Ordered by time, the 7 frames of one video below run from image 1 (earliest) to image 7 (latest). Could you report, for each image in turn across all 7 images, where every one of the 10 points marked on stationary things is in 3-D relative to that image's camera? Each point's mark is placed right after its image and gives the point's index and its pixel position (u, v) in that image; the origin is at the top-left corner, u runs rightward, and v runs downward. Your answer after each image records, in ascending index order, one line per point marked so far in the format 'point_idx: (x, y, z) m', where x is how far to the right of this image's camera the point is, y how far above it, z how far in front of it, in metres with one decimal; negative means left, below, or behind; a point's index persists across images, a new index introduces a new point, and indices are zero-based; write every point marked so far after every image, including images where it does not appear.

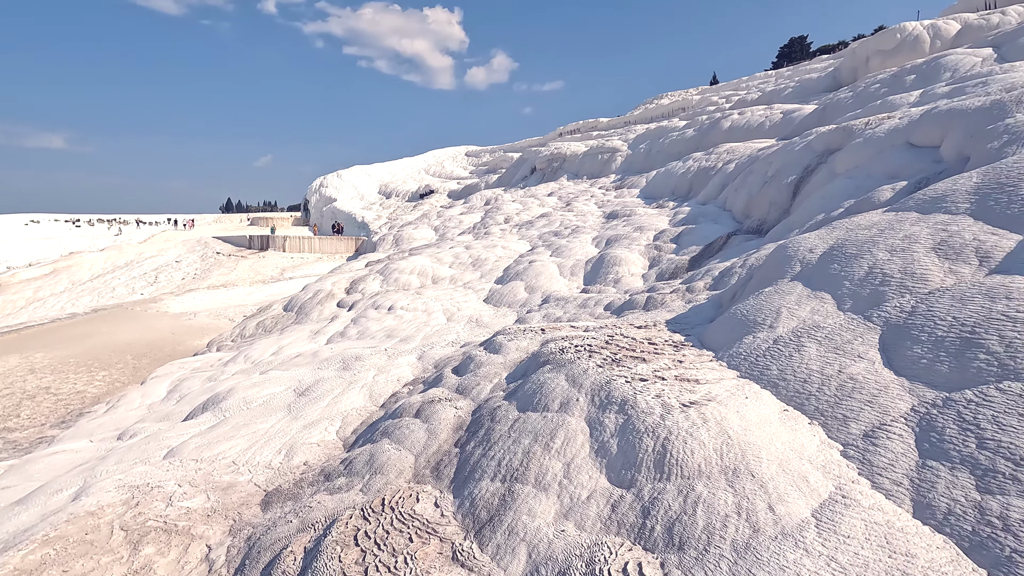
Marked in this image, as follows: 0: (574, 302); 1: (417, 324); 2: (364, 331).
0: (+1.2, -0.3, +10.8) m
1: (-2.1, -0.8, +12.0) m
2: (-3.4, -1.0, +12.2) m
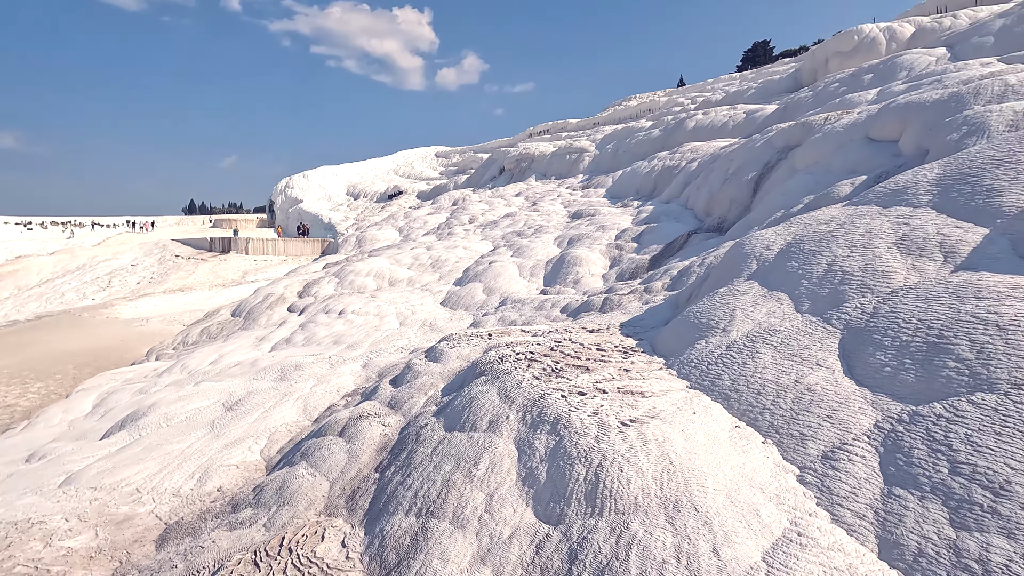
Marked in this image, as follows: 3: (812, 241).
0: (+0.4, -0.3, +10.3) m
1: (-3.1, -0.9, +11.4) m
2: (-4.3, -1.1, +11.5) m
3: (+2.7, +0.4, +4.8) m
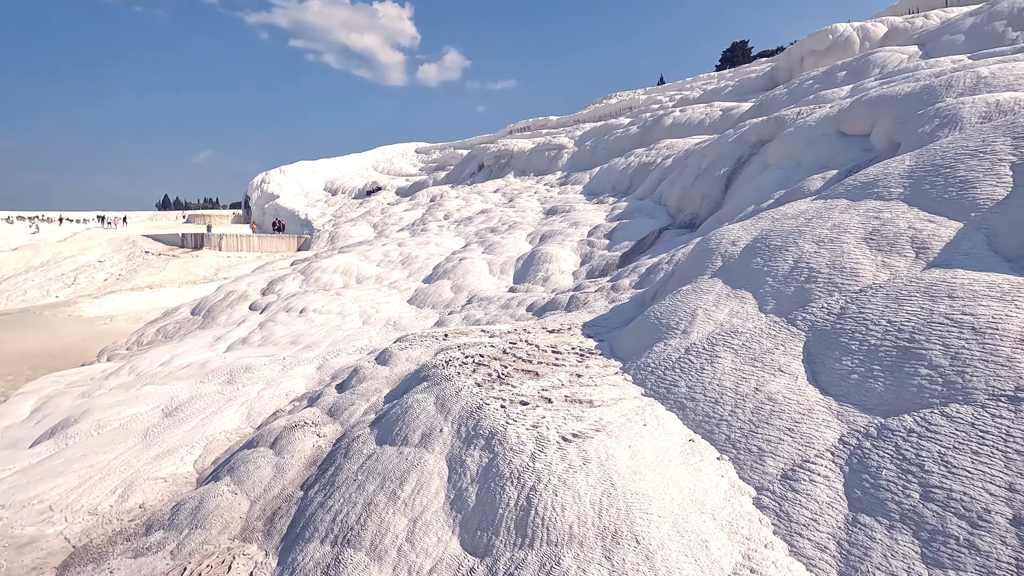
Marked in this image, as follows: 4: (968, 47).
0: (-0.3, -0.3, +9.9) m
1: (-3.7, -0.8, +10.9) m
2: (-5.0, -1.0, +11.0) m
3: (+2.2, +0.4, +4.5) m
4: (+11.4, +6.0, +13.4) m
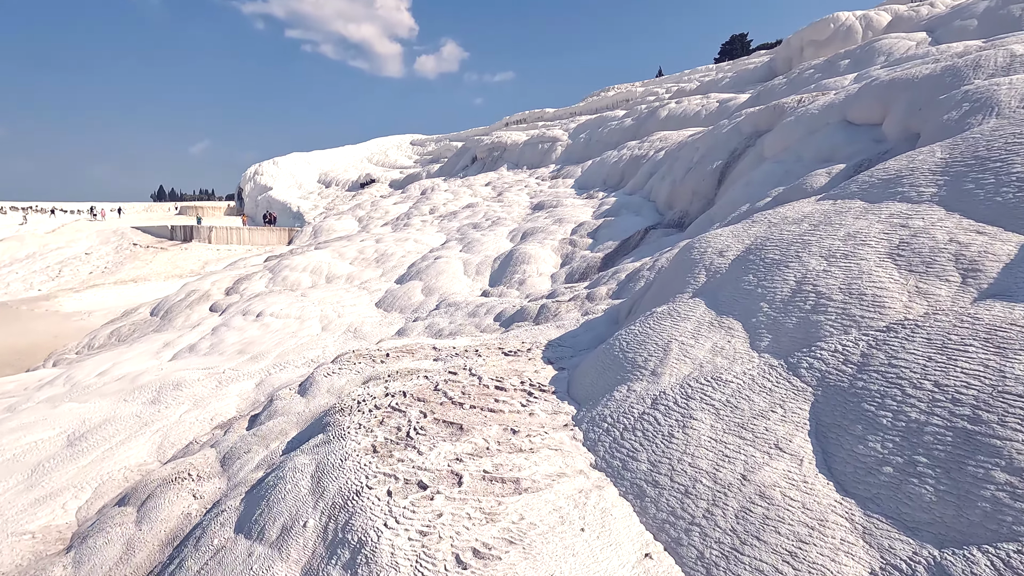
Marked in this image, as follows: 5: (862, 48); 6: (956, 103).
0: (-0.8, -0.3, +9.0) m
1: (-4.3, -0.9, +9.9) m
2: (-5.5, -1.1, +10.0) m
3: (+1.7, +0.3, +3.6) m
4: (+10.9, +5.9, +12.5) m
5: (+9.7, +6.7, +14.9) m
6: (+4.1, +1.7, +5.0) m
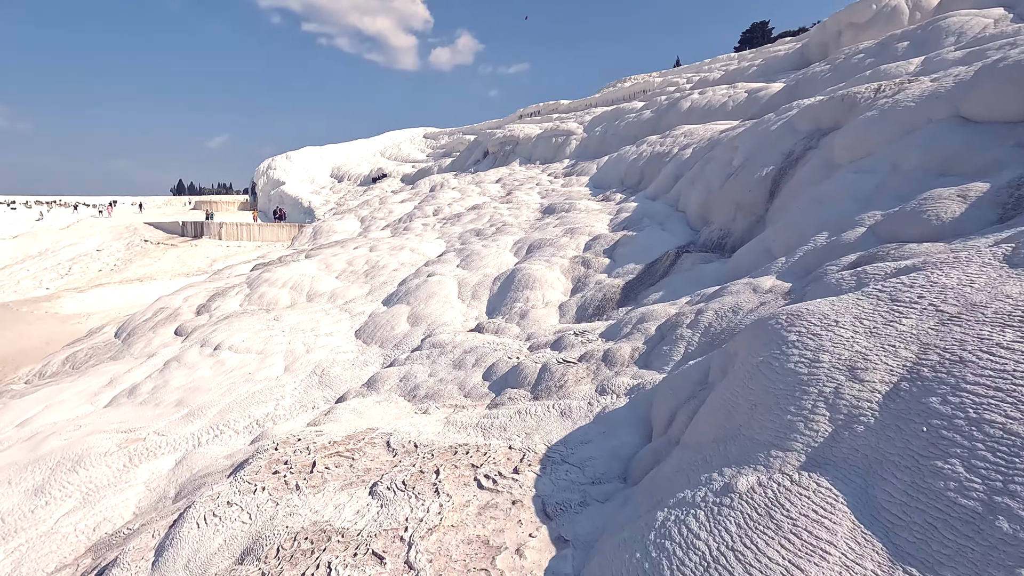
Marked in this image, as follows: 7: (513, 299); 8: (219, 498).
0: (-0.8, -0.9, +7.2) m
1: (-4.3, -1.4, +8.3) m
2: (-5.5, -1.6, +8.4) m
3: (+1.6, -0.3, +1.7) m
4: (+10.9, +5.4, +10.3) m
5: (+9.8, +6.2, +12.8) m
6: (+4.0, +1.1, +3.1) m
7: (0.0, -0.2, +8.9) m
8: (-1.9, -1.3, +3.6) m
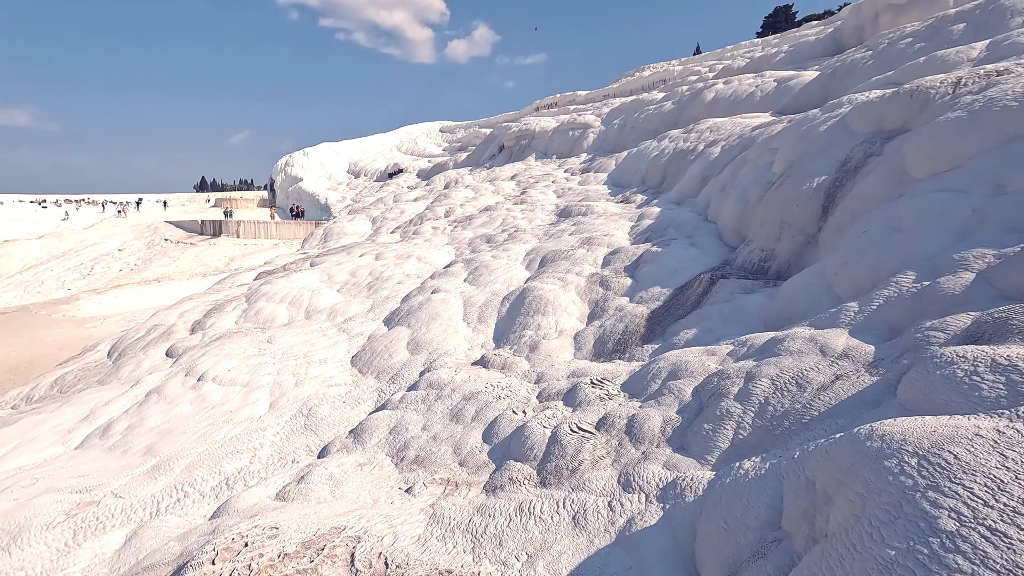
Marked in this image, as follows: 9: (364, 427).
0: (-0.7, -1.3, +6.3) m
1: (-4.1, -1.8, +7.4) m
2: (-5.4, -2.0, +7.6) m
3: (+1.5, -0.8, +0.7) m
4: (+11.1, +5.1, +8.9) m
5: (+10.0, +5.9, +11.4) m
6: (+3.9, +0.7, +2.0) m
7: (+0.2, -0.6, +7.9) m
8: (-1.9, -1.8, +2.7) m
9: (-1.7, -1.6, +6.3) m
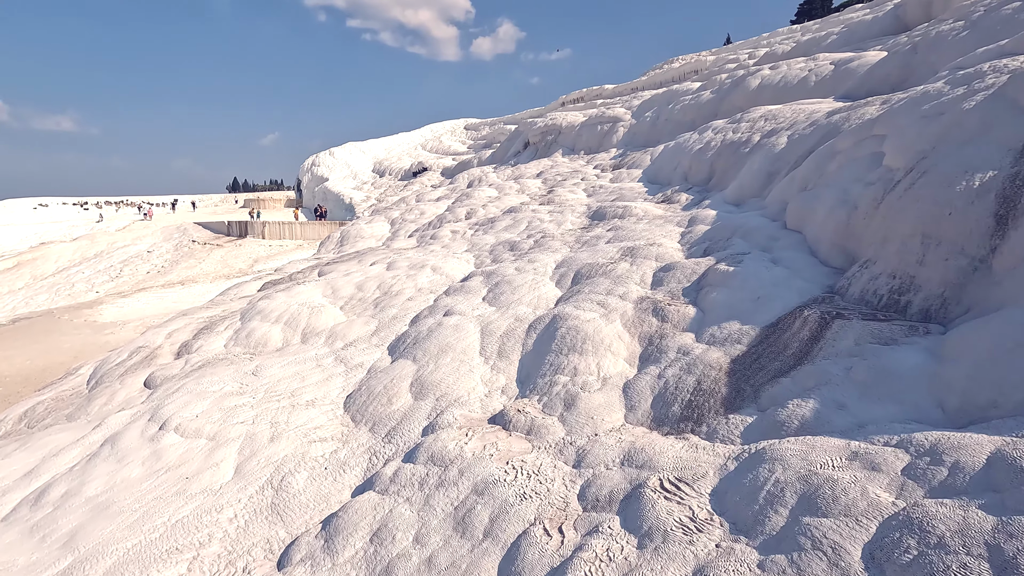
0: (-0.5, -1.7, +4.6) m
1: (-3.8, -2.2, +5.9) m
2: (-5.0, -2.4, +6.1) m
3: (+1.4, -1.2, -1.1) m
4: (+11.4, +4.8, +6.6) m
5: (+10.5, +5.6, +9.1) m
6: (+4.0, +0.3, 0.0) m
7: (+0.5, -0.9, +6.1) m
8: (-1.8, -2.2, +1.0) m
9: (-1.4, -2.0, +4.6) m
